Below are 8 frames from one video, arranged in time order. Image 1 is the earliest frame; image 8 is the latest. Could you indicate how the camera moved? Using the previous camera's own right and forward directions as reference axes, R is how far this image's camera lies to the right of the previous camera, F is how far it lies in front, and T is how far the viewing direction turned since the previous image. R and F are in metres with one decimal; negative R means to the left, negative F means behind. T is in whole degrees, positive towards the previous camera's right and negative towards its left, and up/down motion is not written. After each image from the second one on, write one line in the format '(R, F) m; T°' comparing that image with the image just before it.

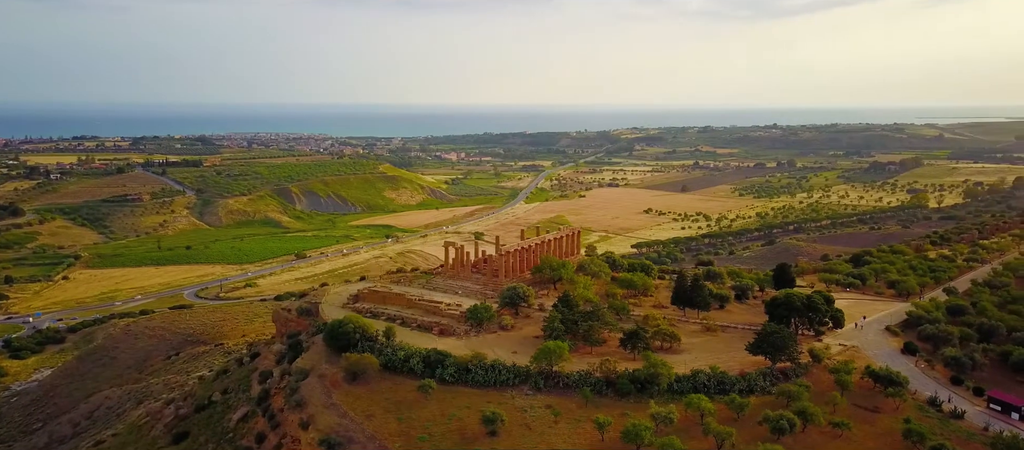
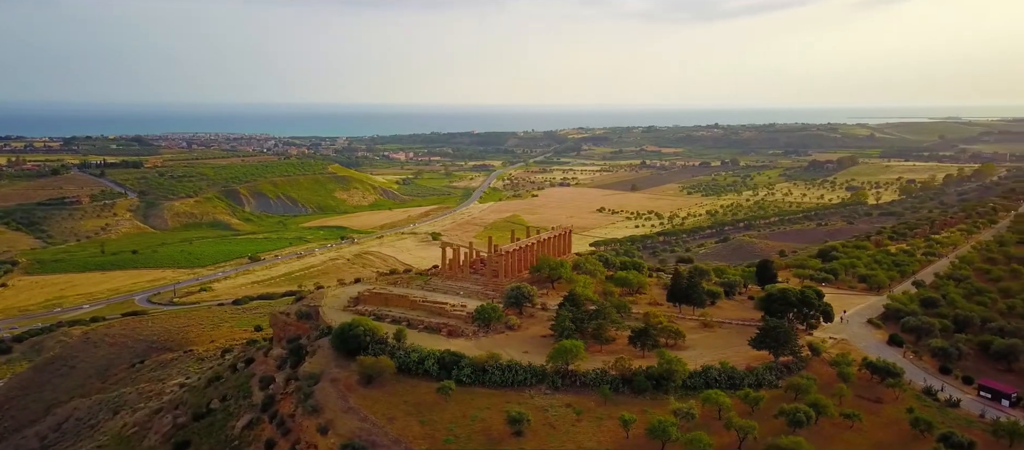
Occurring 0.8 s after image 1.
(-1.6, +0.2) m; +3°
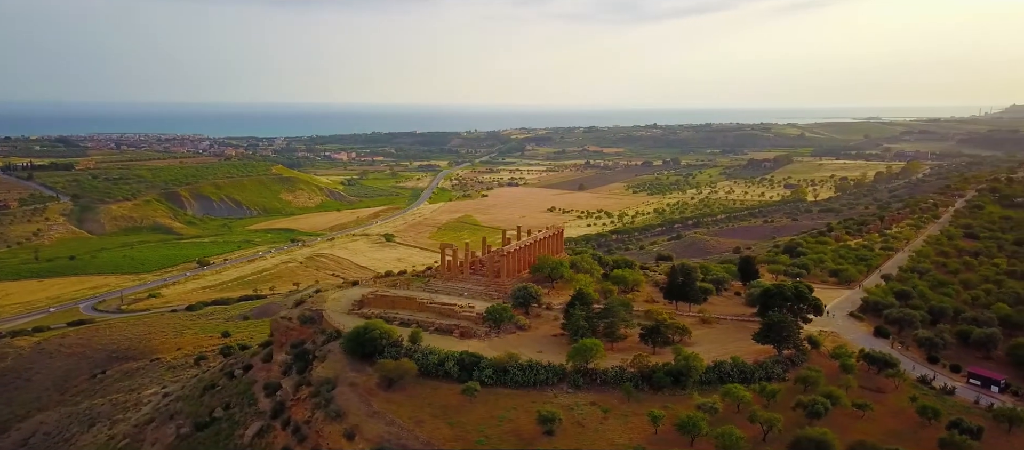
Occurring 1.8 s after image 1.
(-1.7, +0.2) m; +3°
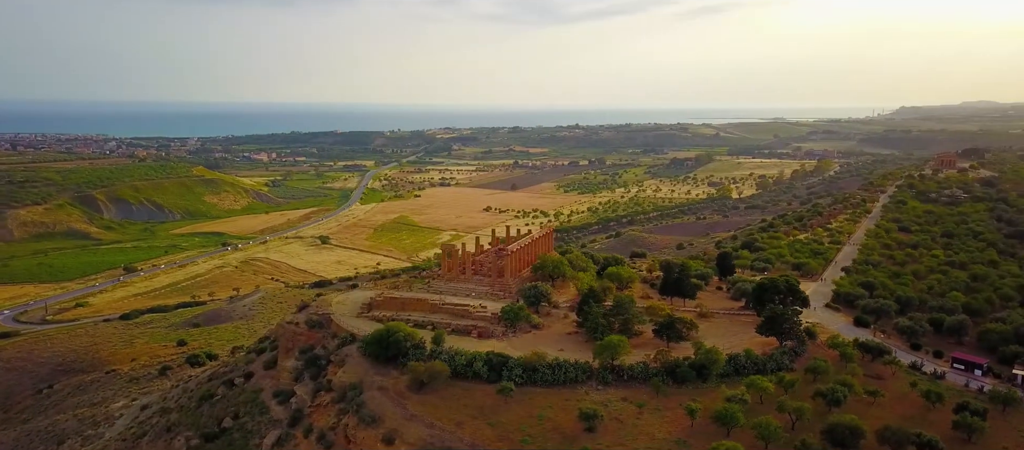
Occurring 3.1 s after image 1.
(-2.3, +0.1) m; +4°
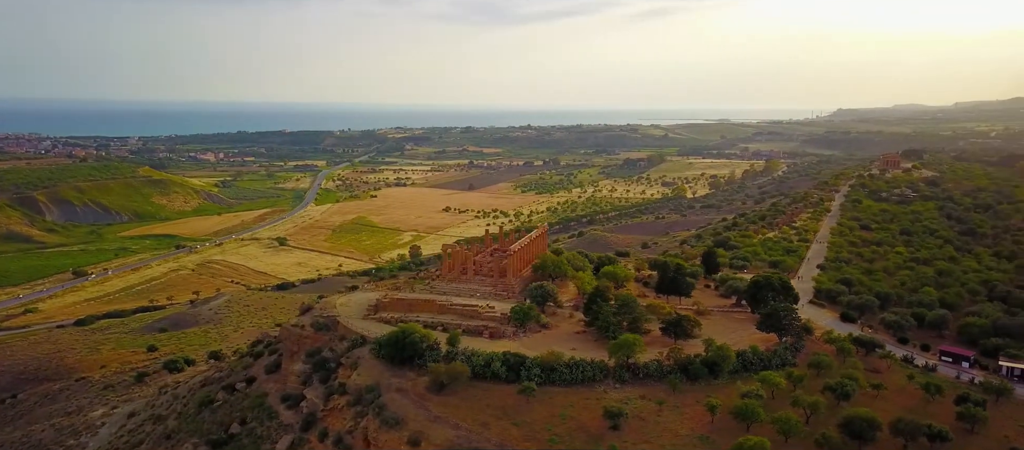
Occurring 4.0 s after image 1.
(-1.5, 0.0) m; +3°
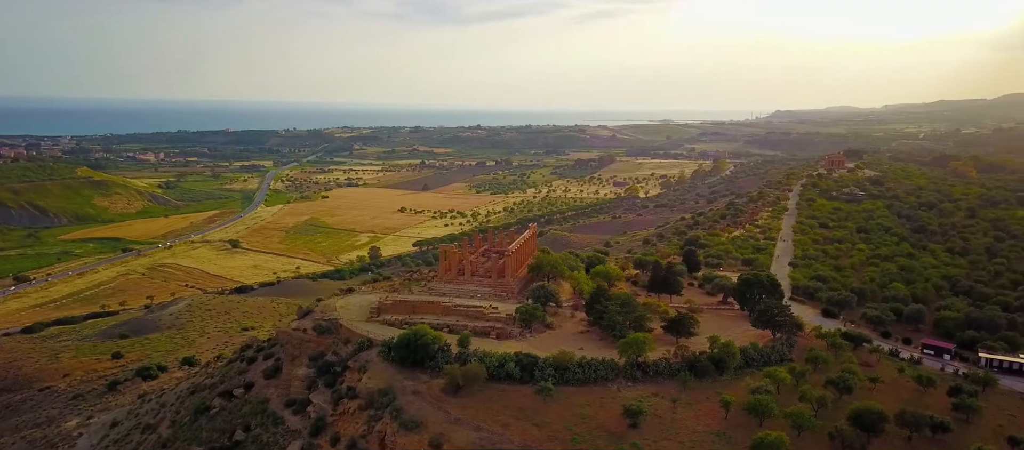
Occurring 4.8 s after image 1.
(-1.4, 0.0) m; +3°
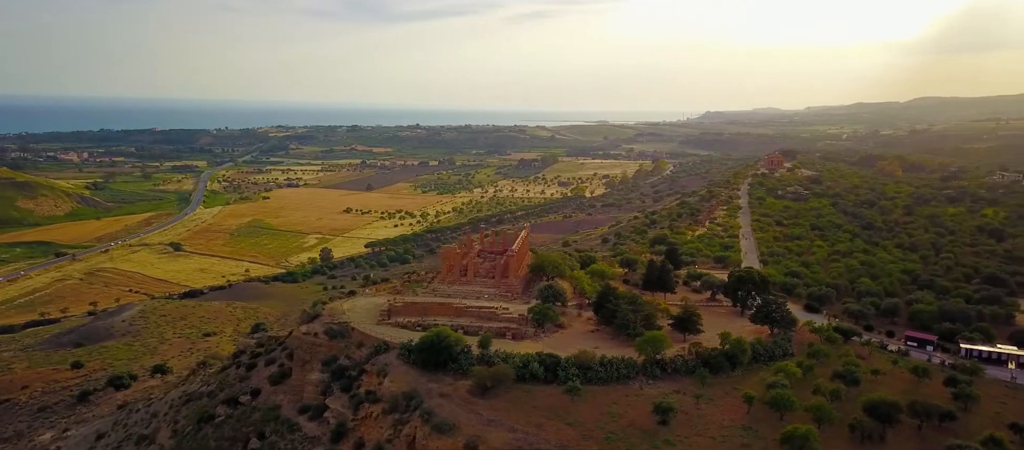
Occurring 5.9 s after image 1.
(-1.9, 0.0) m; +3°
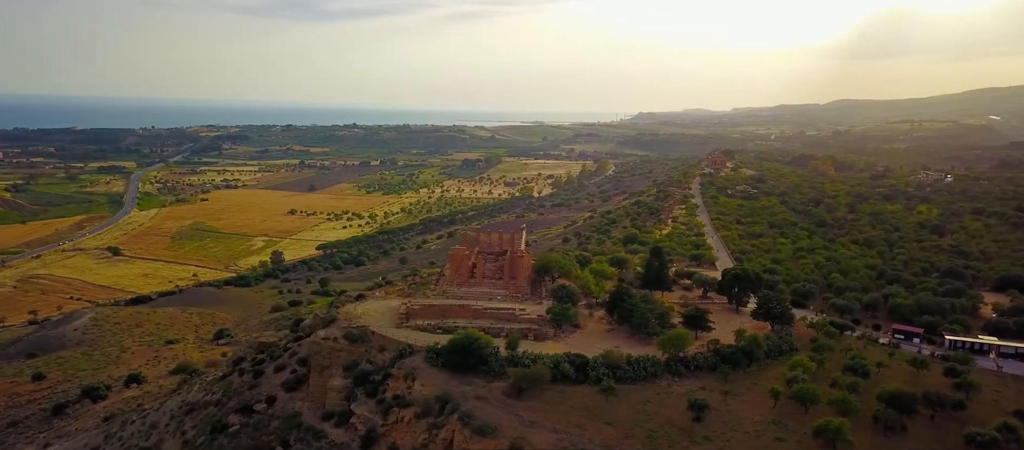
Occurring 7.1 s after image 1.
(-2.1, -0.1) m; +3°
